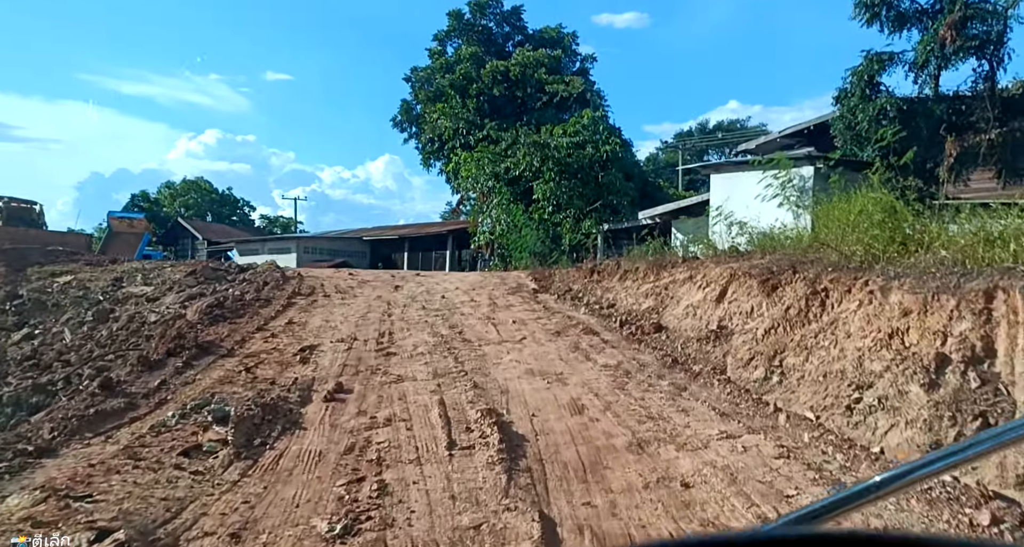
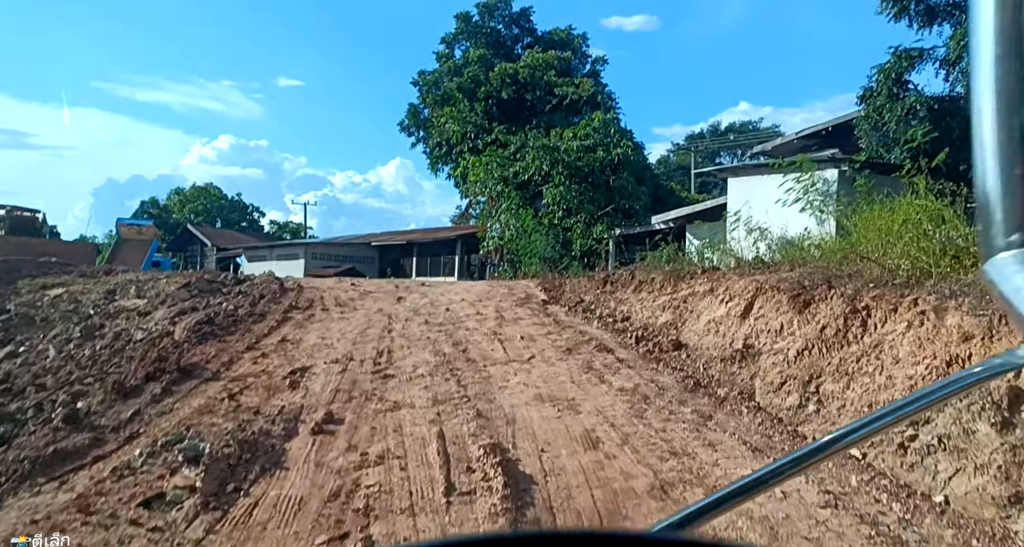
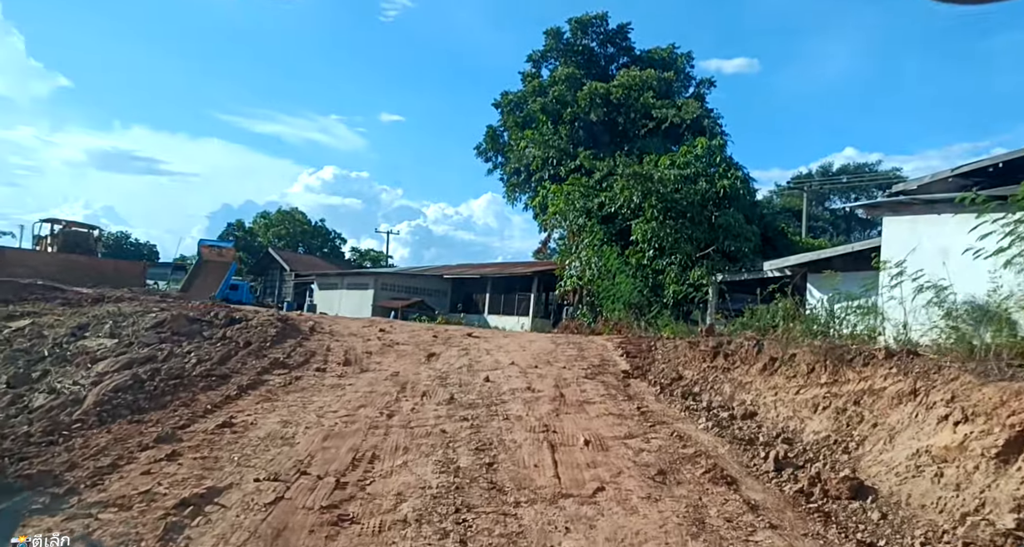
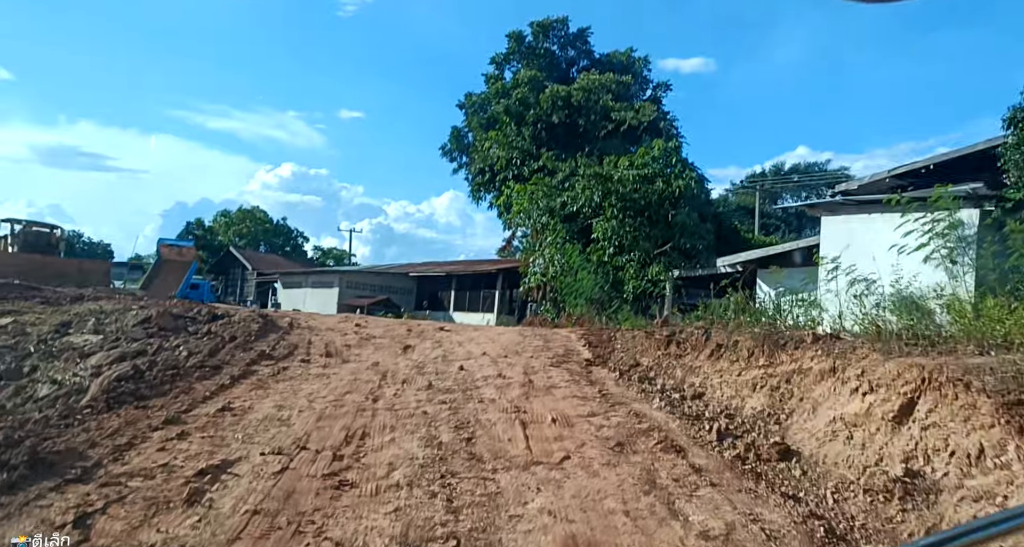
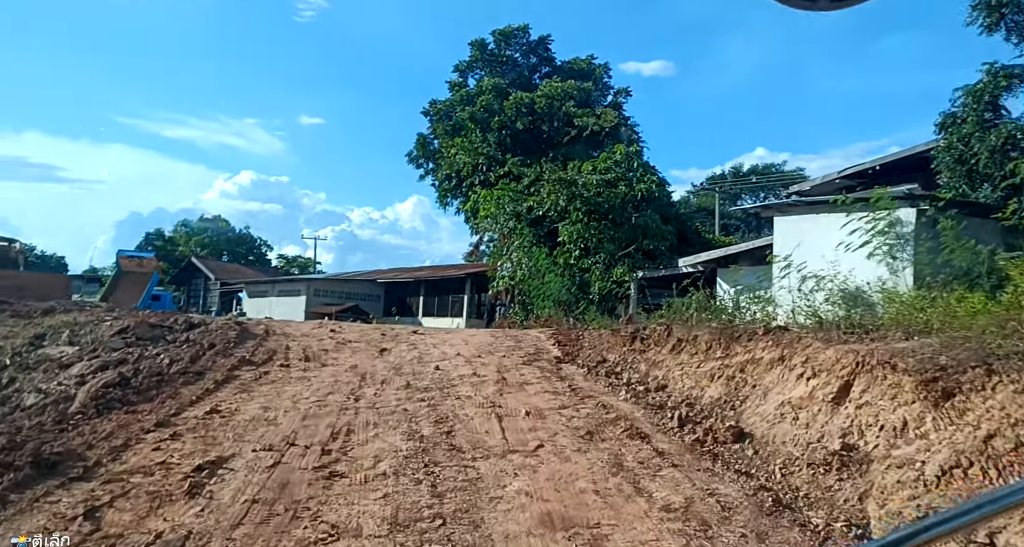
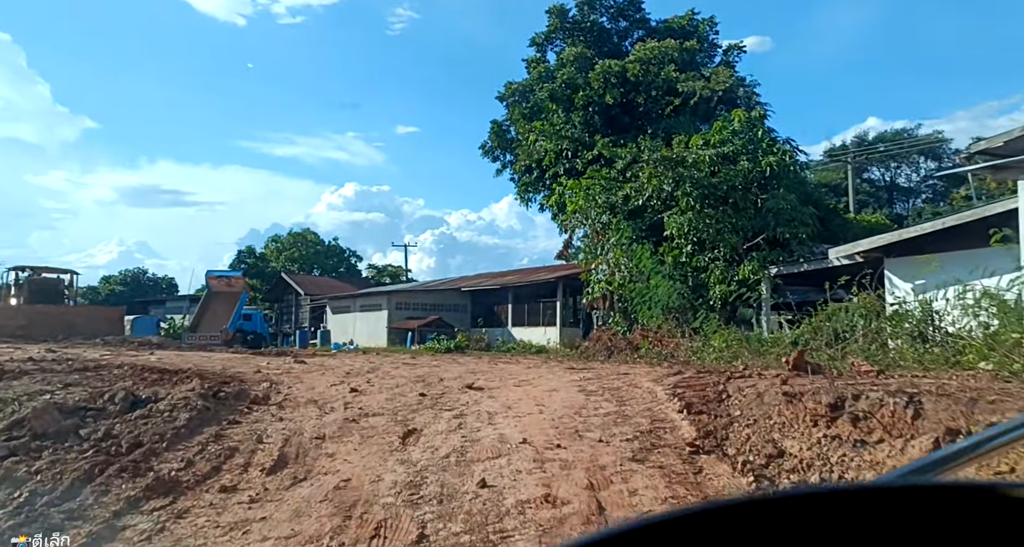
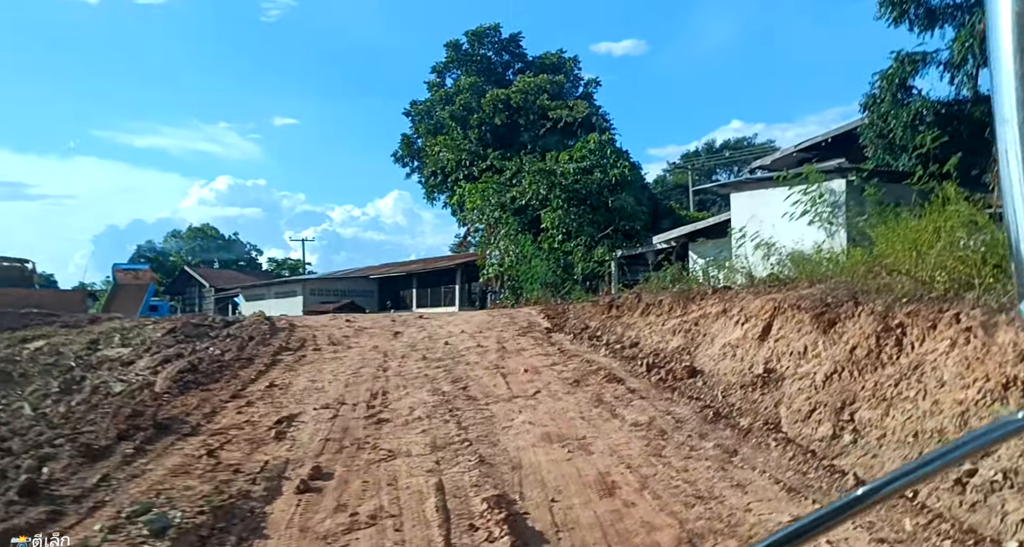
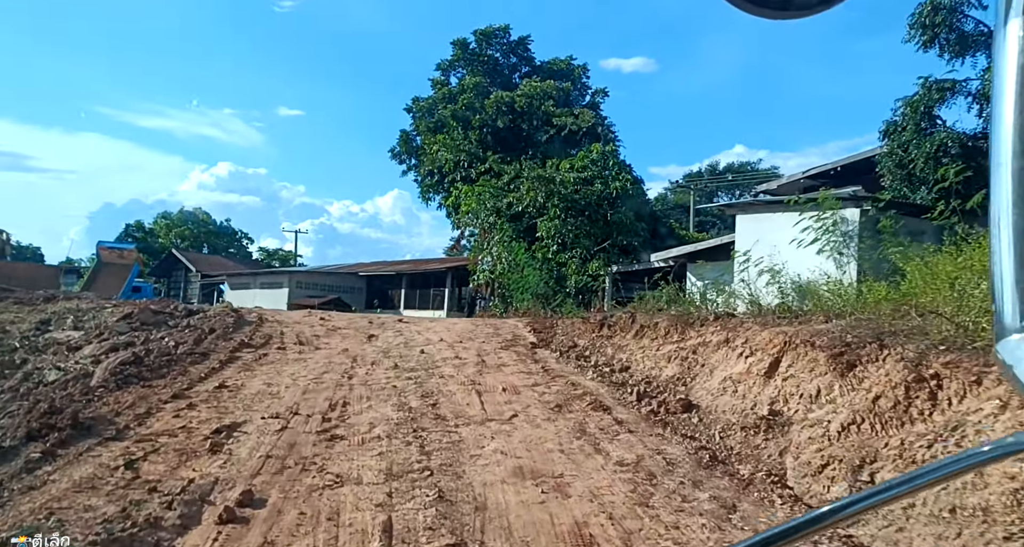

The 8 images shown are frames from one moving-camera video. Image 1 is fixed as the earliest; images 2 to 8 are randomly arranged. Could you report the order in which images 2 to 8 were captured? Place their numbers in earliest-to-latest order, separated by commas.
2, 7, 8, 5, 4, 3, 6
